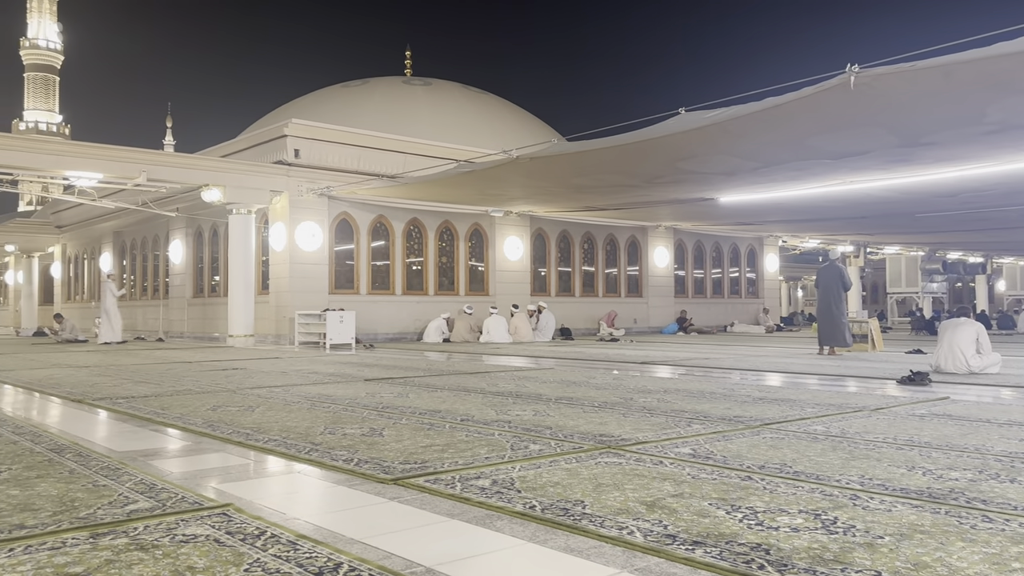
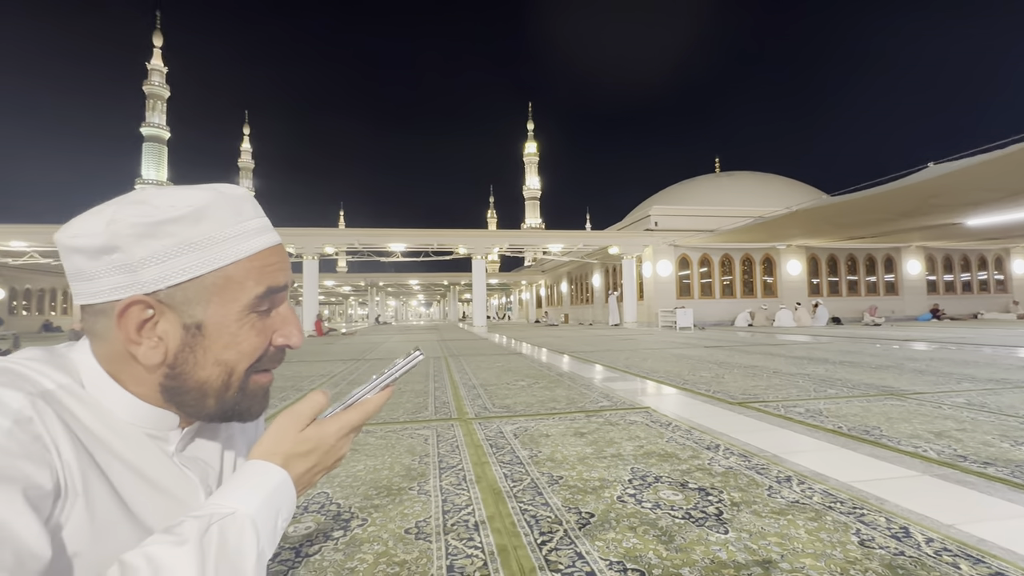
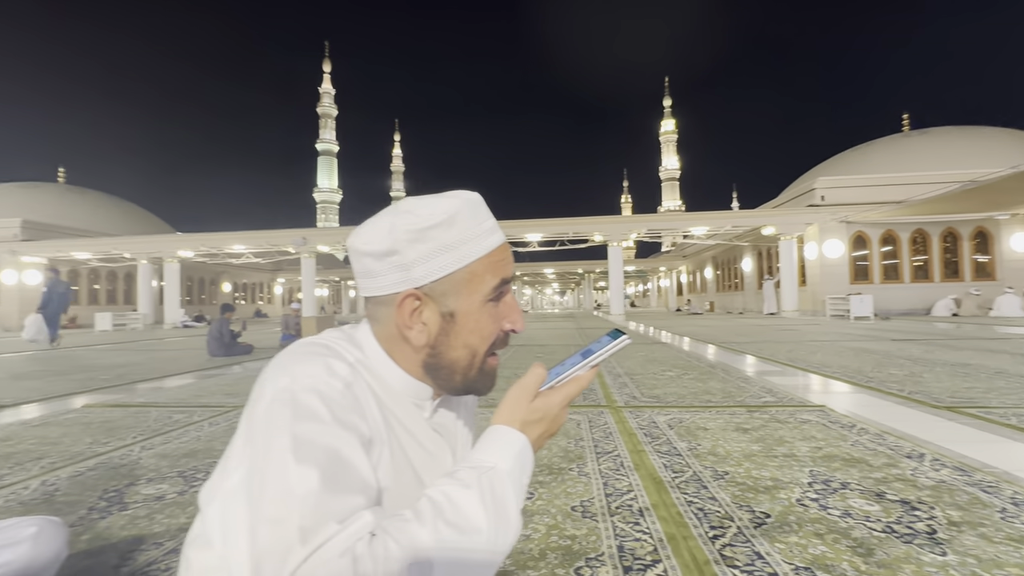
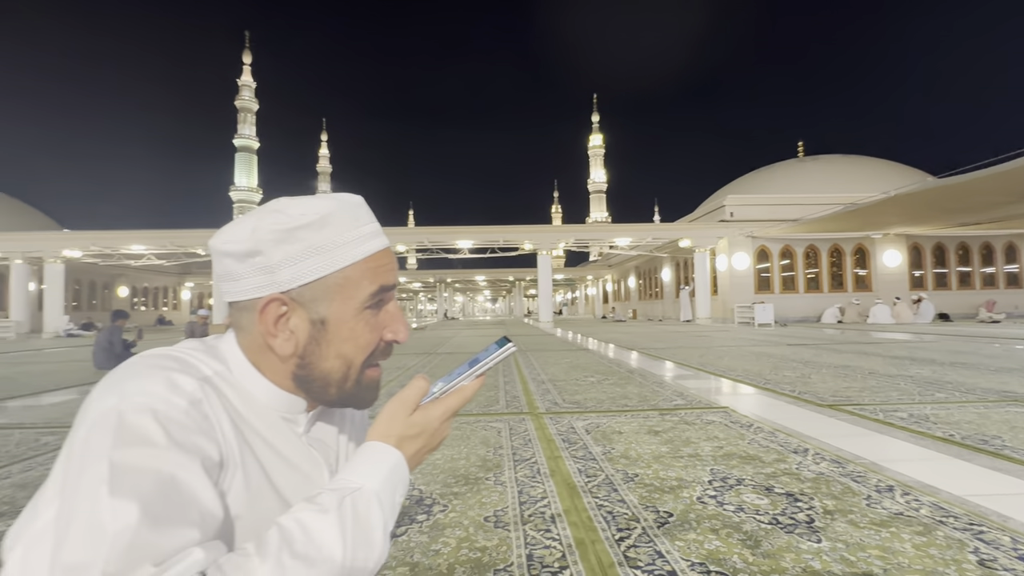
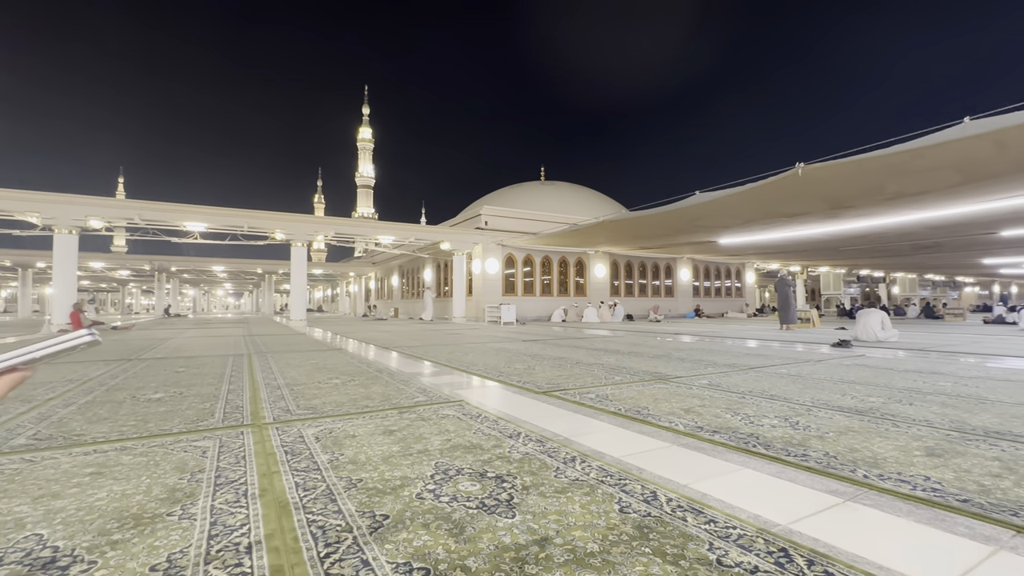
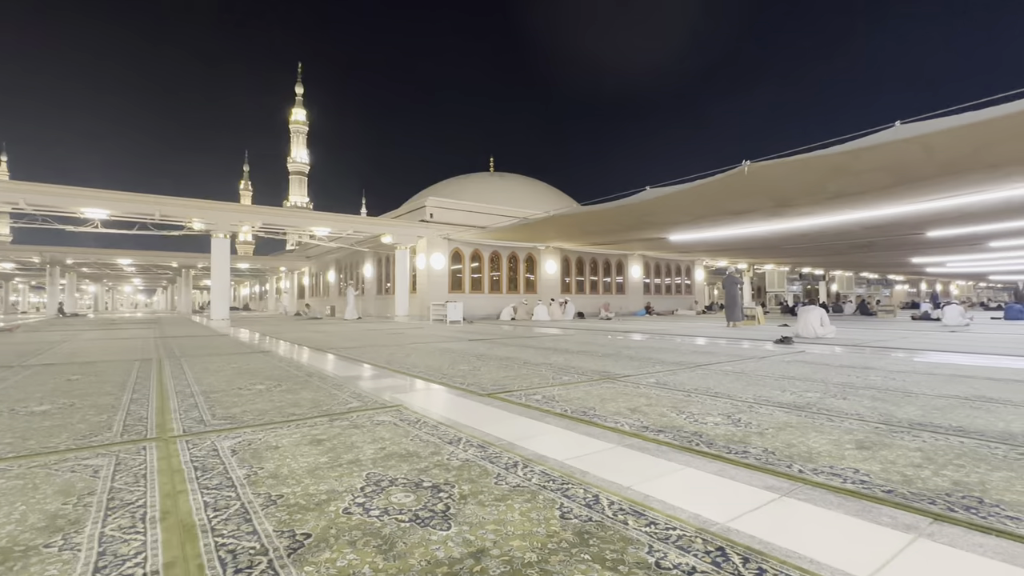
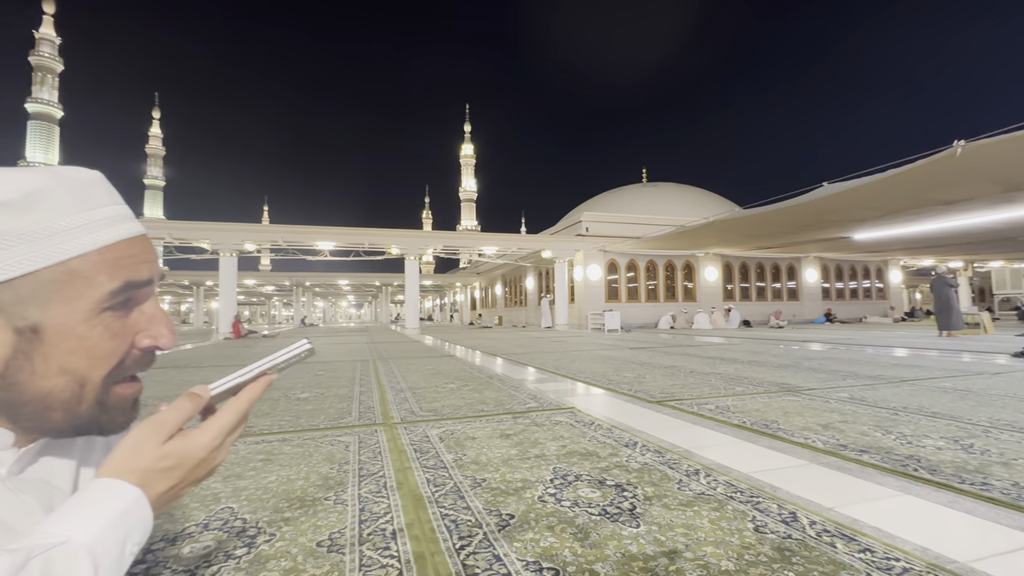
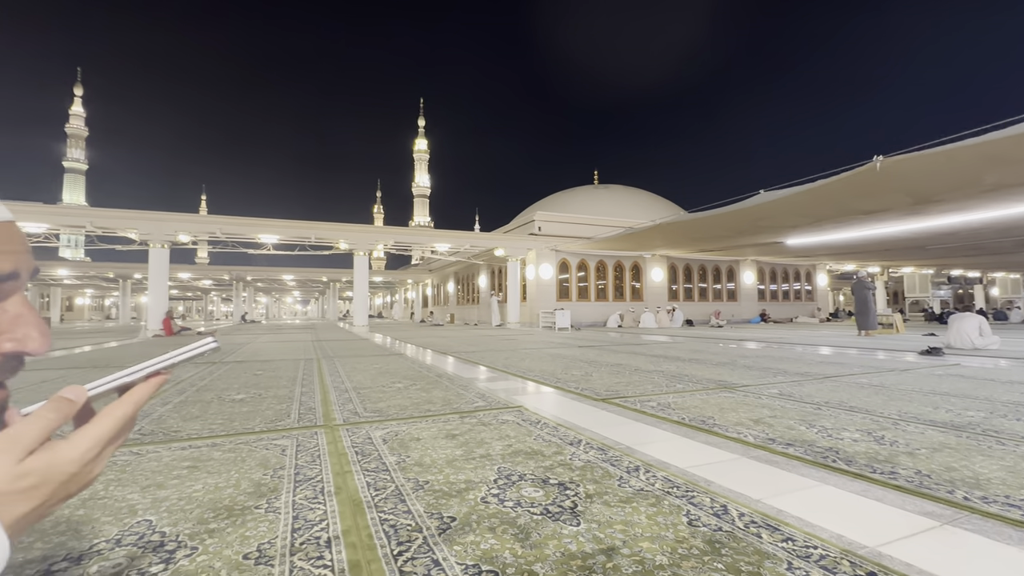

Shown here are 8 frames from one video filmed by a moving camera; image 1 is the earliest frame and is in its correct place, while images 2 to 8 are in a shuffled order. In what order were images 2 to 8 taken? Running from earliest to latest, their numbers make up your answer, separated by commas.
6, 5, 8, 7, 2, 4, 3
